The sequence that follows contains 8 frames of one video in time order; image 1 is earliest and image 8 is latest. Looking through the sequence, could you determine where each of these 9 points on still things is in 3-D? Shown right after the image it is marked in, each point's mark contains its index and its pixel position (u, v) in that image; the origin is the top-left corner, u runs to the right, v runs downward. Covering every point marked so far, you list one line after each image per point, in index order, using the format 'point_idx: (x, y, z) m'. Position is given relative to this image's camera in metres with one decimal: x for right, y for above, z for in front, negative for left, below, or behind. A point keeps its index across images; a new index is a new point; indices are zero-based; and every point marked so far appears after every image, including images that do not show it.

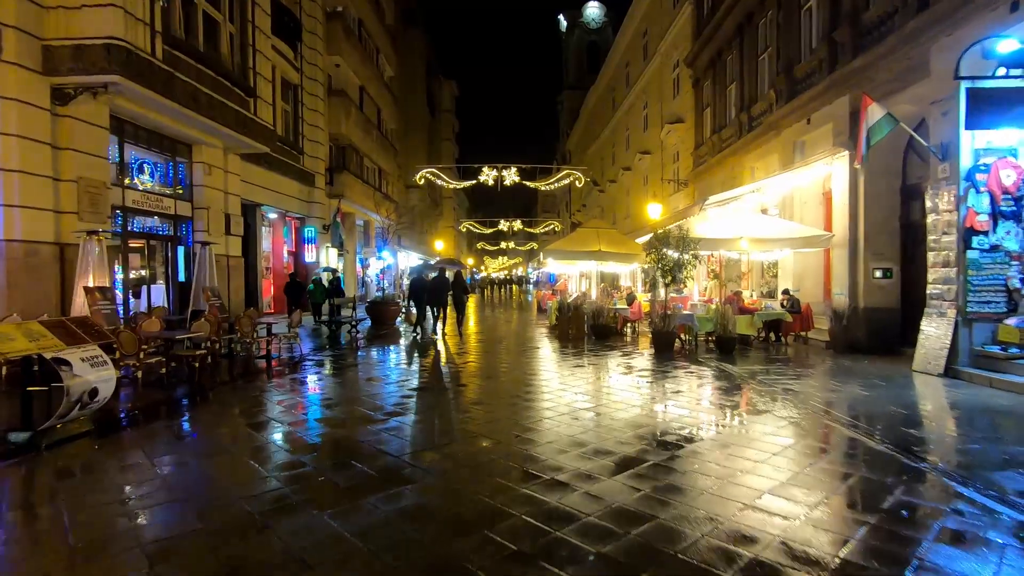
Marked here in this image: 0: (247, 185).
0: (-8.4, +3.2, +17.3) m
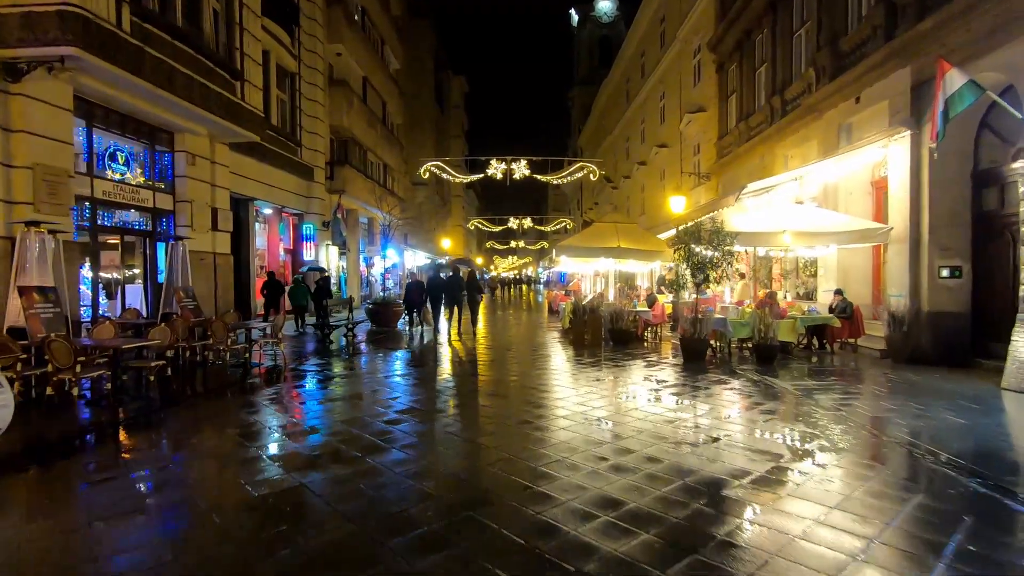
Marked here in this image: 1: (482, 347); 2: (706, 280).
0: (-8.1, +3.2, +16.1) m
1: (-0.8, -1.5, +14.3) m
2: (+3.5, +0.2, +9.8) m
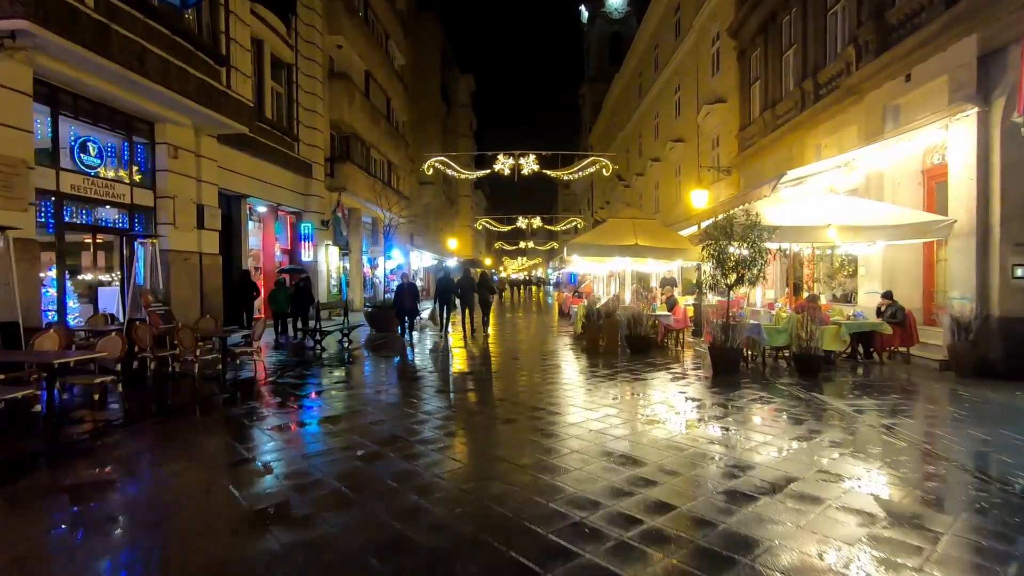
0: (-7.9, +3.1, +15.1) m
1: (-0.6, -1.6, +13.1) m
2: (+3.6, +0.2, +8.6) m
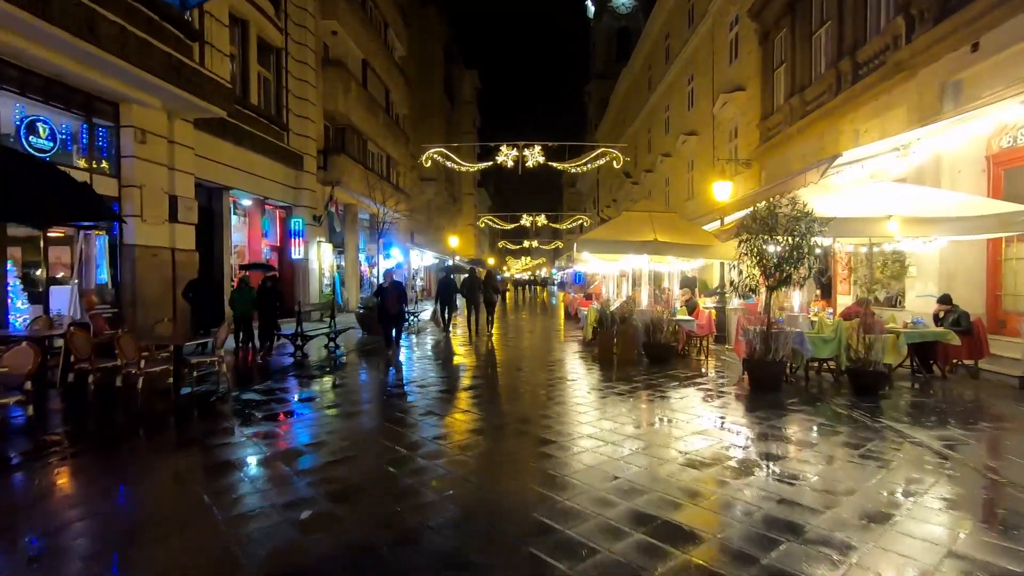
0: (-7.8, +3.2, +13.9) m
1: (-0.5, -1.6, +11.9) m
2: (+3.6, +0.1, +7.3) m
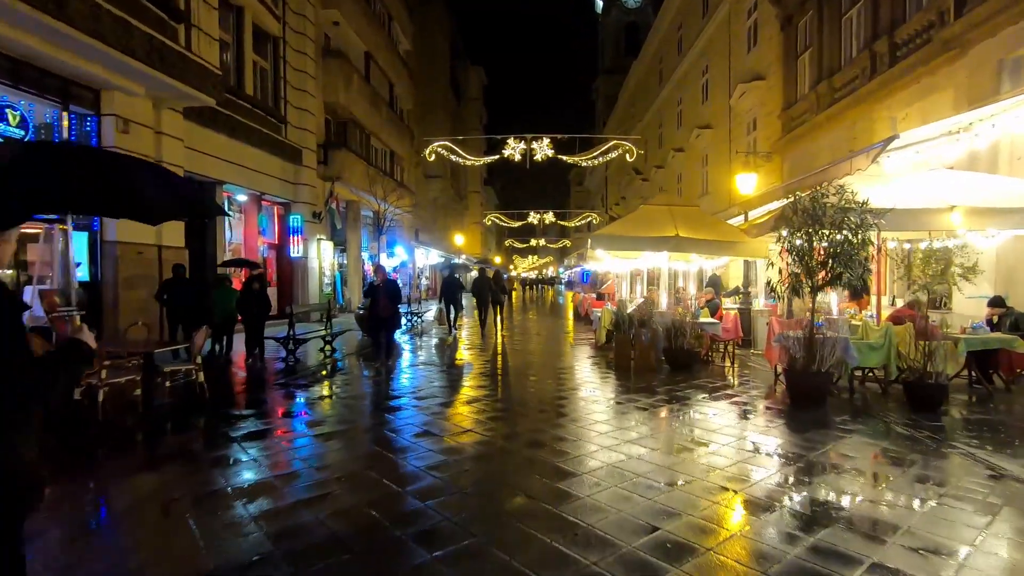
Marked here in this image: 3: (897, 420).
0: (-7.6, +3.2, +13.2) m
1: (-0.4, -1.6, +11.0) m
2: (+3.7, +0.1, +6.4) m
3: (+4.4, -1.5, +6.3) m
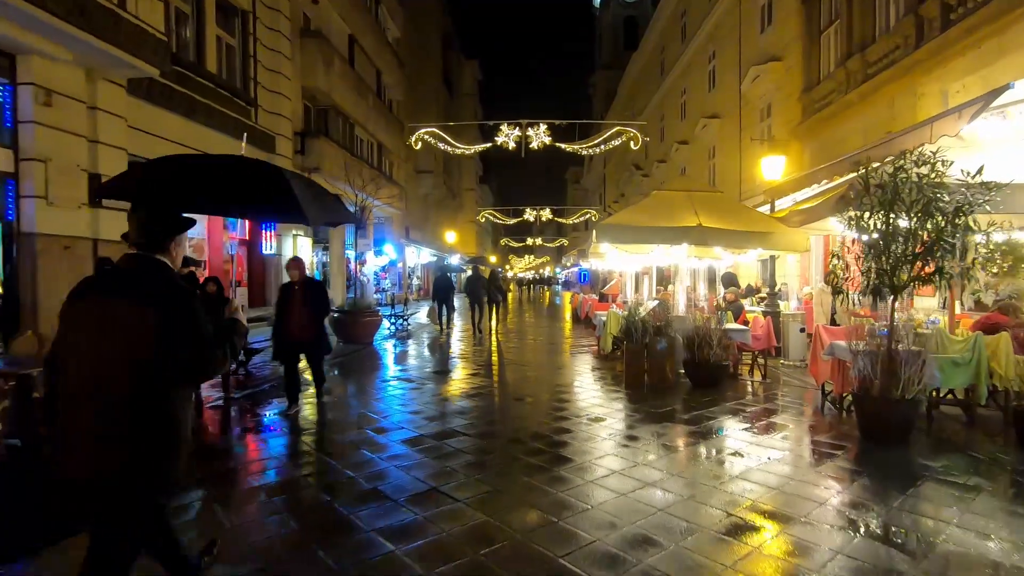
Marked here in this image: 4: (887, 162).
0: (-7.7, +3.2, +11.6) m
1: (-0.5, -1.6, +9.5) m
2: (+3.6, +0.1, +4.9) m
3: (+4.3, -1.5, +4.8) m
4: (+3.5, +1.2, +5.2) m
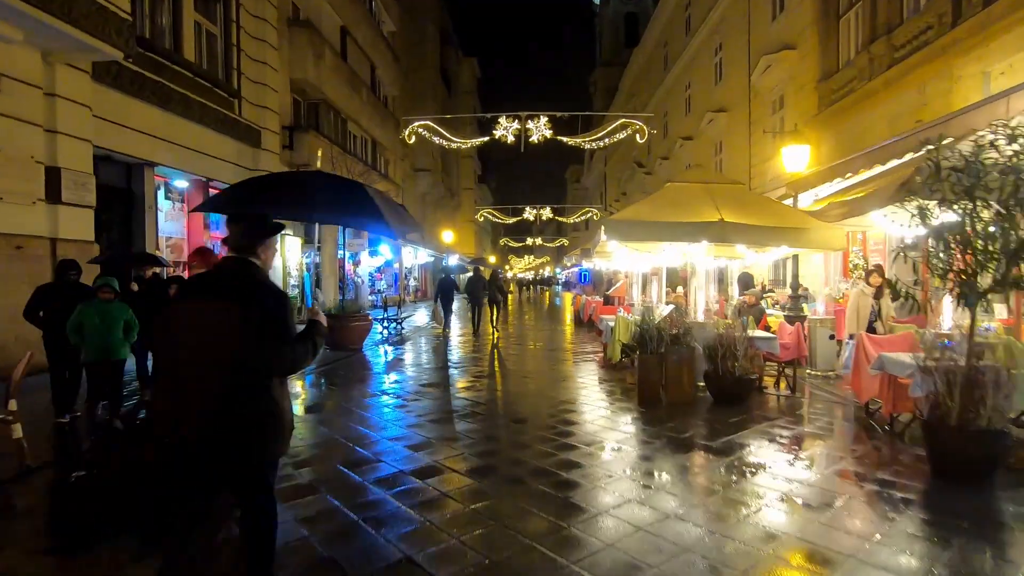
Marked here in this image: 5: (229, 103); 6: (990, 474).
0: (-7.8, +3.1, +10.7) m
1: (-0.5, -1.6, +8.6) m
2: (+3.6, +0.1, +4.0) m
3: (+4.3, -1.6, +3.9) m
4: (+3.5, +1.1, +4.3) m
5: (-7.5, +4.9, +14.6) m
6: (+3.6, -1.4, +4.2) m
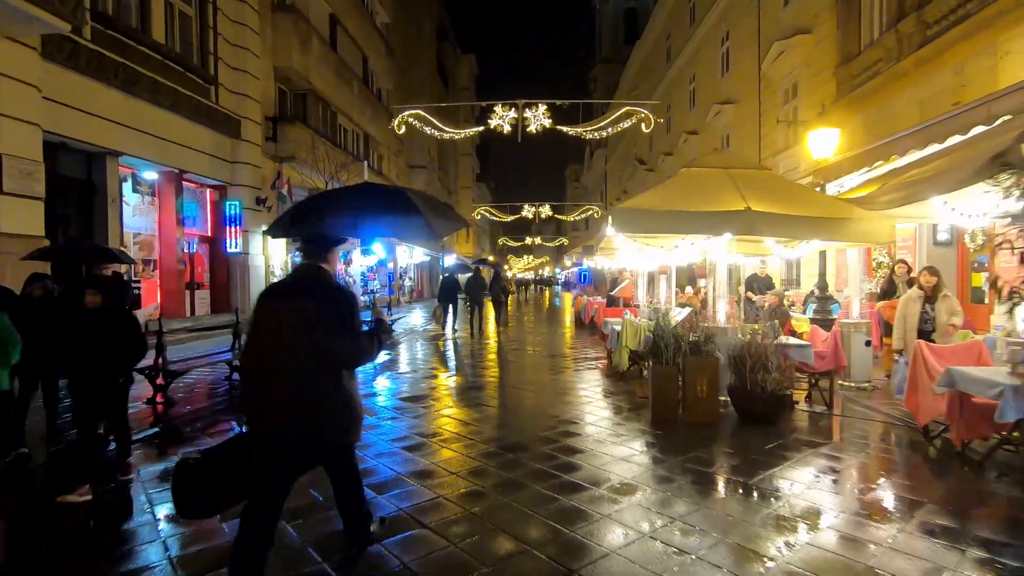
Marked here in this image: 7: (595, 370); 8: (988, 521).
0: (-7.9, +3.1, +9.7) m
1: (-0.6, -1.7, +7.6) m
2: (+3.5, +0.1, +3.0) m
3: (+4.2, -1.6, +2.9) m
4: (+3.4, +1.1, +3.4) m
5: (-7.6, +4.9, +13.6) m
6: (+3.5, -1.4, +3.2) m
7: (+1.4, -1.4, +9.4) m
8: (+3.2, -1.5, +3.6) m
